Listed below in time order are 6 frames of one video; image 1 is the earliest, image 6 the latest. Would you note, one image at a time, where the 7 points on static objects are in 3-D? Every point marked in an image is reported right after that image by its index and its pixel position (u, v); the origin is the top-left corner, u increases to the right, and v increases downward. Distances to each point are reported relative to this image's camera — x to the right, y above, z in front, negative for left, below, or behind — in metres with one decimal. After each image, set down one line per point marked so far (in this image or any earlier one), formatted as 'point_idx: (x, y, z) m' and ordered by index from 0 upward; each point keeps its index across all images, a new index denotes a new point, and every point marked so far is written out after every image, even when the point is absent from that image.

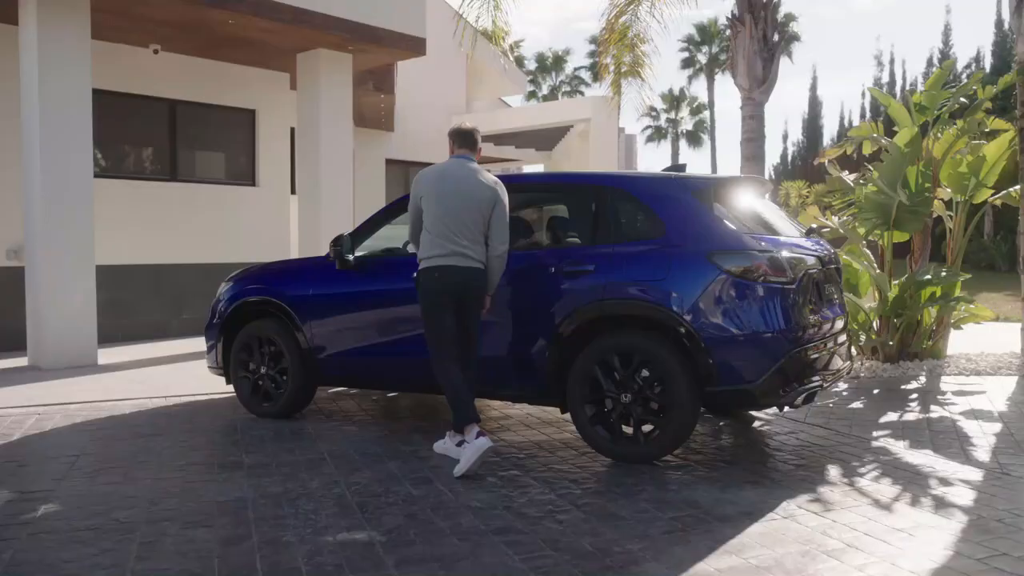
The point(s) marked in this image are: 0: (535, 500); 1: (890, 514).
0: (+0.1, -1.1, +5.0) m
1: (+1.9, -1.1, +4.6) m
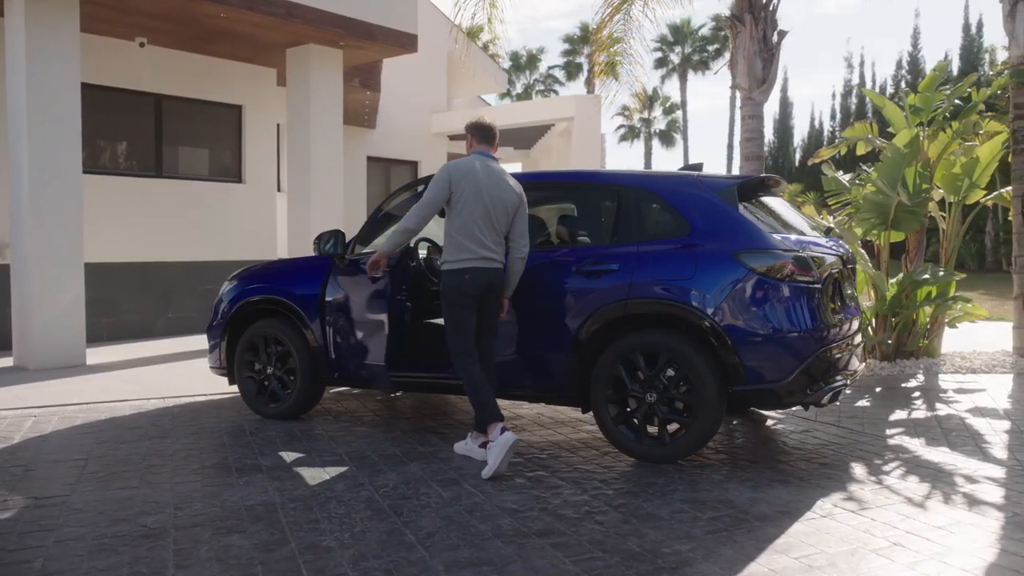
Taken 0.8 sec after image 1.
0: (+0.3, -1.1, +5.0) m
1: (+2.1, -1.1, +4.7) m
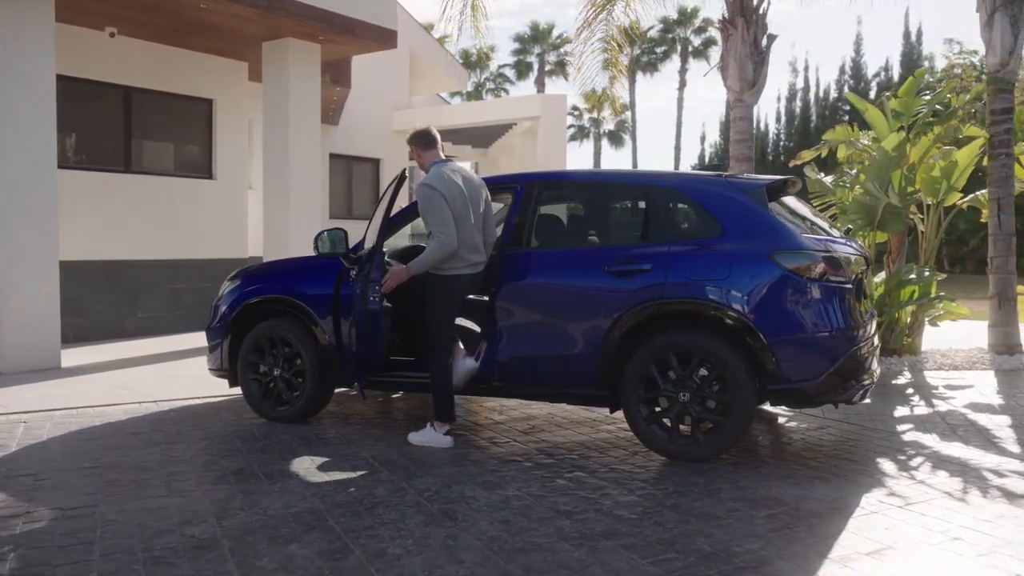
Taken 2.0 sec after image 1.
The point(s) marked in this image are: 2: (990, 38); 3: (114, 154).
0: (+0.6, -1.1, +5.0) m
1: (+2.4, -1.1, +4.8) m
2: (+4.6, +2.4, +8.9) m
3: (-4.7, +1.6, +10.8) m
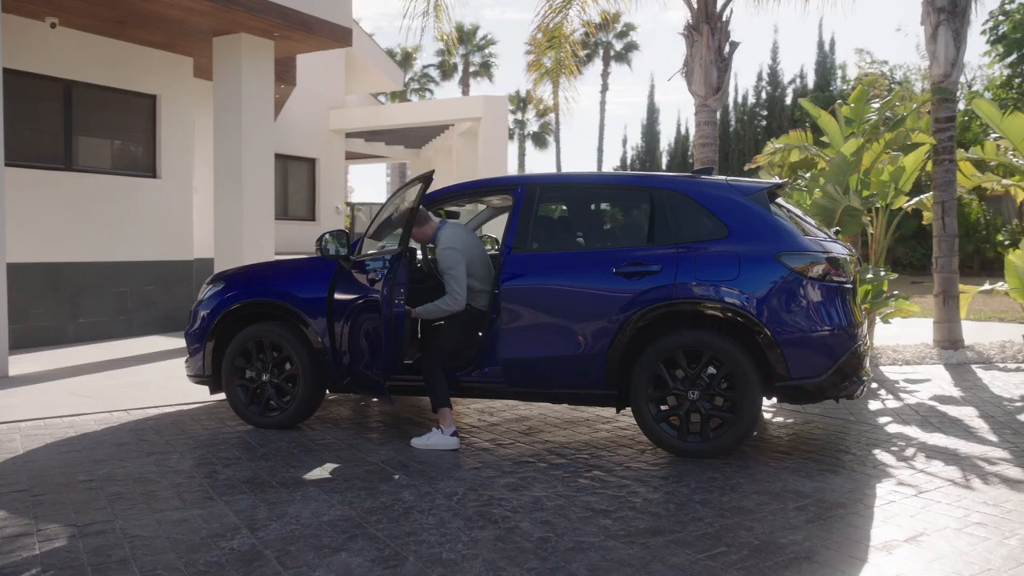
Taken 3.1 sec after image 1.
0: (+0.8, -1.1, +5.1) m
1: (+2.6, -1.1, +5.1) m
2: (+4.3, +2.4, +9.4) m
3: (-5.1, +1.5, +10.3) m
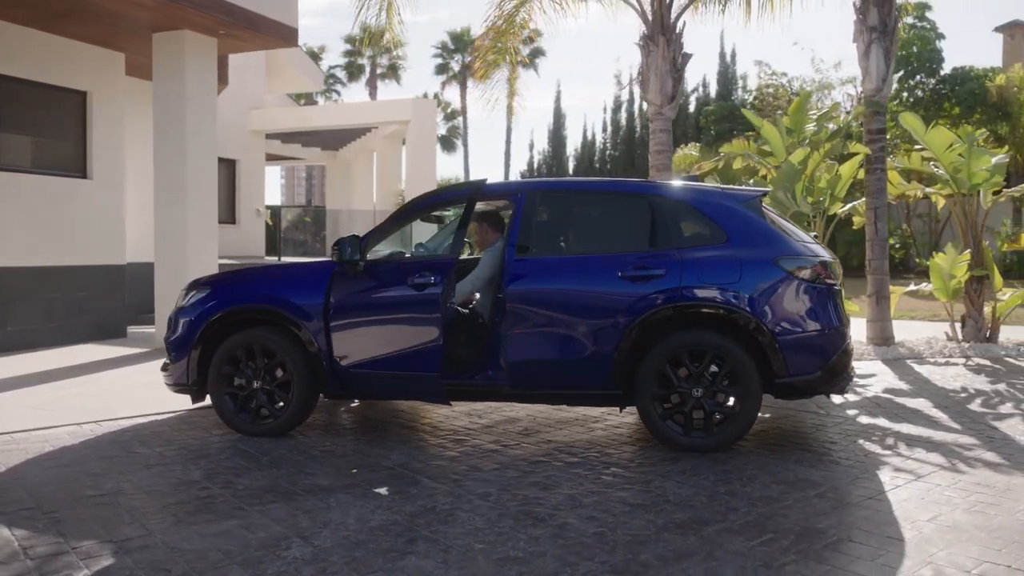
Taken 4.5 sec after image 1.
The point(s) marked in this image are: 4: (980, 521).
0: (+0.9, -1.2, +5.3) m
1: (+2.7, -1.1, +5.5) m
2: (+3.9, +2.4, +10.1) m
3: (-5.6, +1.5, +9.7) m
4: (+2.4, -1.2, +4.7) m
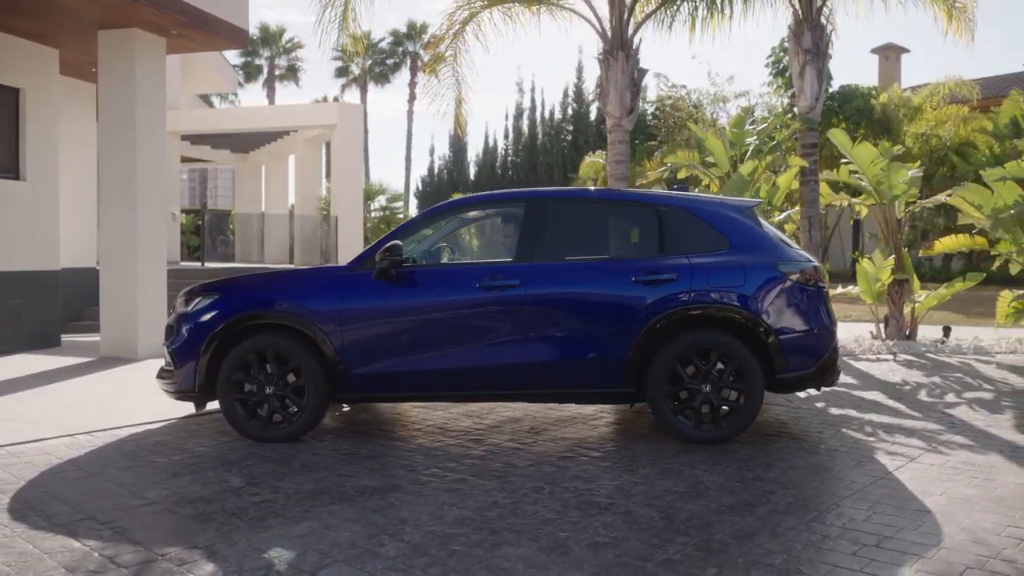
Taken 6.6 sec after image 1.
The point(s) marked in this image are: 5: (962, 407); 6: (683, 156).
0: (+1.2, -1.2, +5.7) m
1: (+3.0, -1.1, +6.2) m
2: (+3.4, +2.4, +10.9) m
3: (-5.9, +1.4, +9.1) m
4: (+2.7, -1.2, +5.3) m
5: (+3.8, -1.0, +7.8) m
6: (+2.1, +1.6, +11.1) m
